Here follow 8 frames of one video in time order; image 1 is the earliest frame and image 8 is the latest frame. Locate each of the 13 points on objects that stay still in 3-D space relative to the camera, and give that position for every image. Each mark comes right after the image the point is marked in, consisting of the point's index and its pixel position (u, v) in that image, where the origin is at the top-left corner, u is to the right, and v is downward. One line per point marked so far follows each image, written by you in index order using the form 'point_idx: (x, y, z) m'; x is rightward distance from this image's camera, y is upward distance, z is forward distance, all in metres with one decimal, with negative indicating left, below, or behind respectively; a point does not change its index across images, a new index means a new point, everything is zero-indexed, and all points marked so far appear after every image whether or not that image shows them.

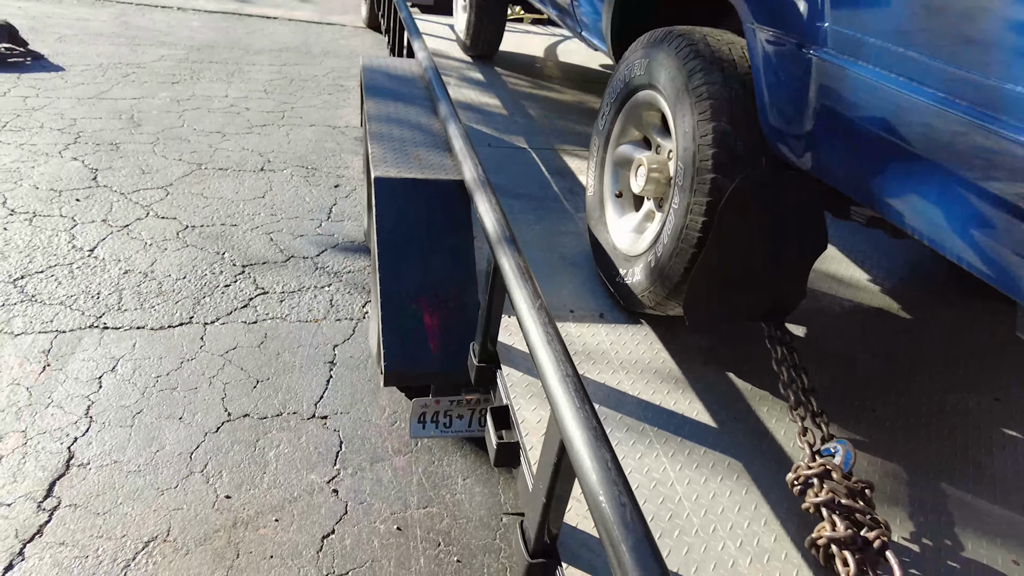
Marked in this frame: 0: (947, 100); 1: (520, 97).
0: (+0.6, +0.3, +1.0) m
1: (0.0, +1.1, +3.8) m
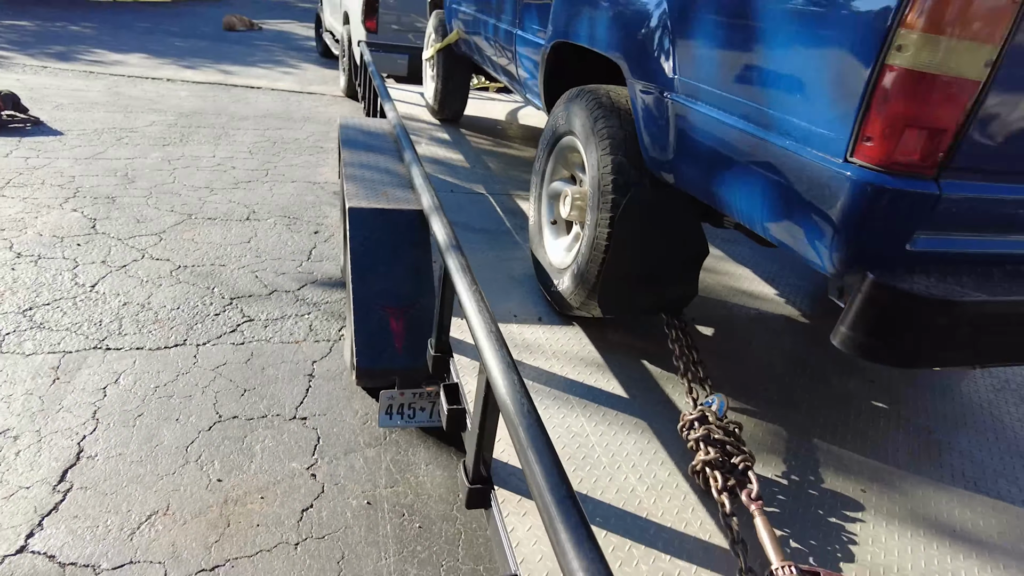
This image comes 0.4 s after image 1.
0: (+0.5, +0.4, +1.4) m
1: (-0.2, +0.9, +4.3) m
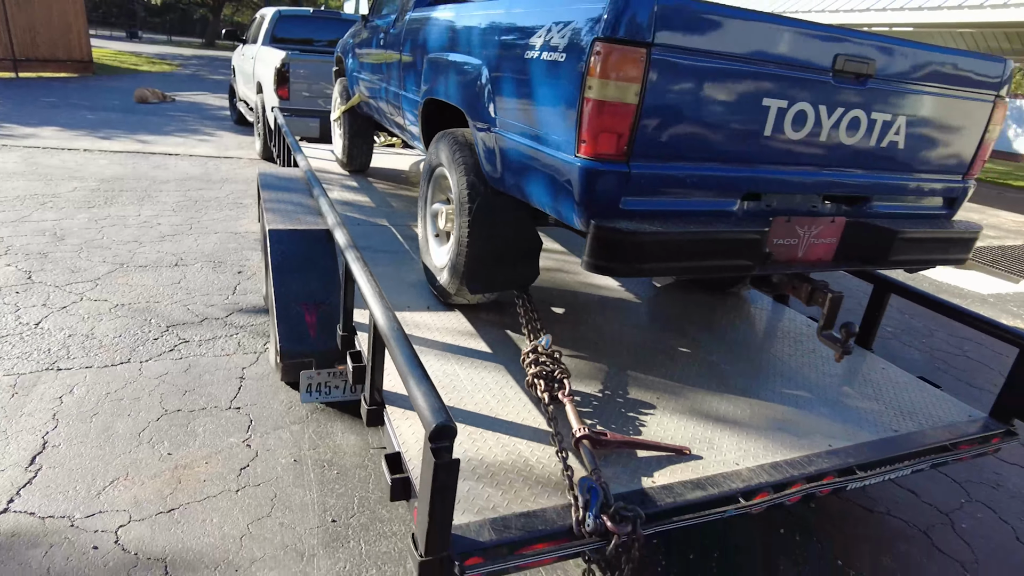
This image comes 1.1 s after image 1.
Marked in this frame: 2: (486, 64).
0: (+0.1, +0.5, +2.1) m
1: (-1.0, +0.7, +4.9) m
2: (-0.1, +0.8, +2.4) m
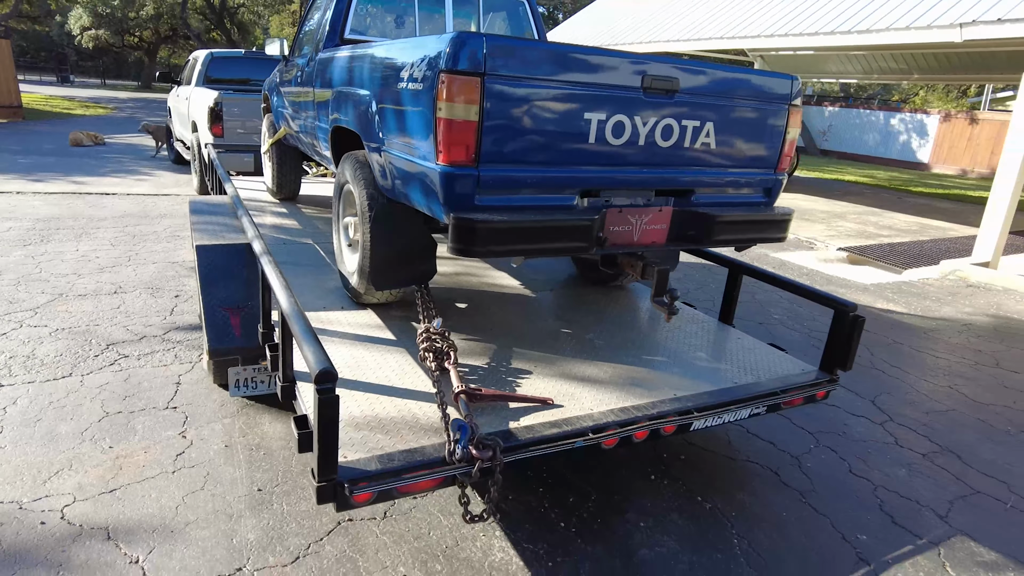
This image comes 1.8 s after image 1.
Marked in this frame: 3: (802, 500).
0: (-0.4, +0.5, +2.6) m
1: (-1.7, +0.6, +5.3) m
2: (-0.6, +0.9, +2.9) m
3: (+1.4, -1.0, +3.0) m
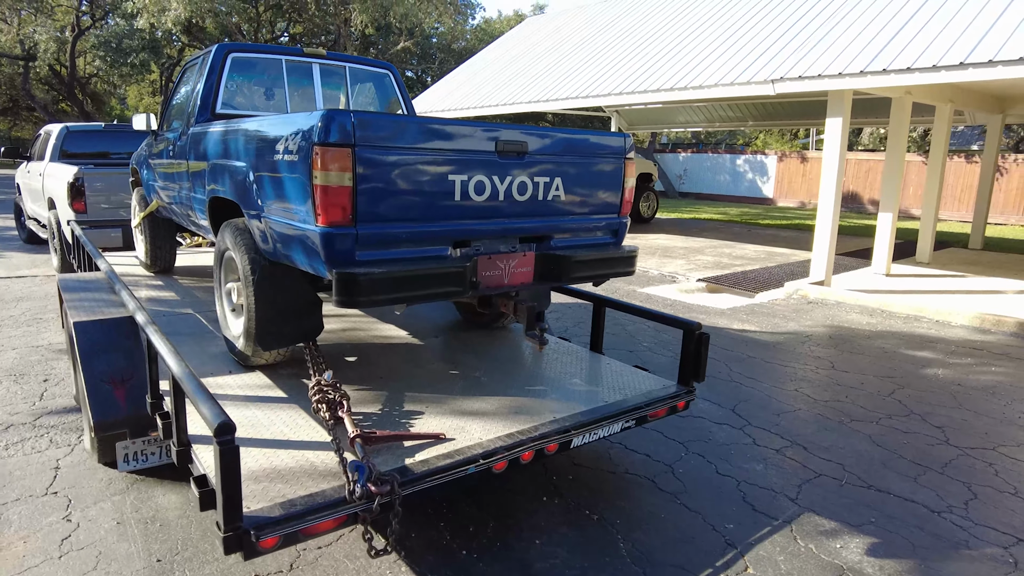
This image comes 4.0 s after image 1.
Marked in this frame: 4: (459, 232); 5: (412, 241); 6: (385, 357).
0: (-0.9, +0.3, +2.8) m
1: (-2.6, 0.0, +5.2) m
2: (-1.2, +0.6, +3.1) m
3: (+0.9, -1.1, +3.4) m
4: (-0.2, +0.3, +2.9) m
5: (-0.4, +0.2, +2.7) m
6: (-0.7, -0.4, +3.8) m
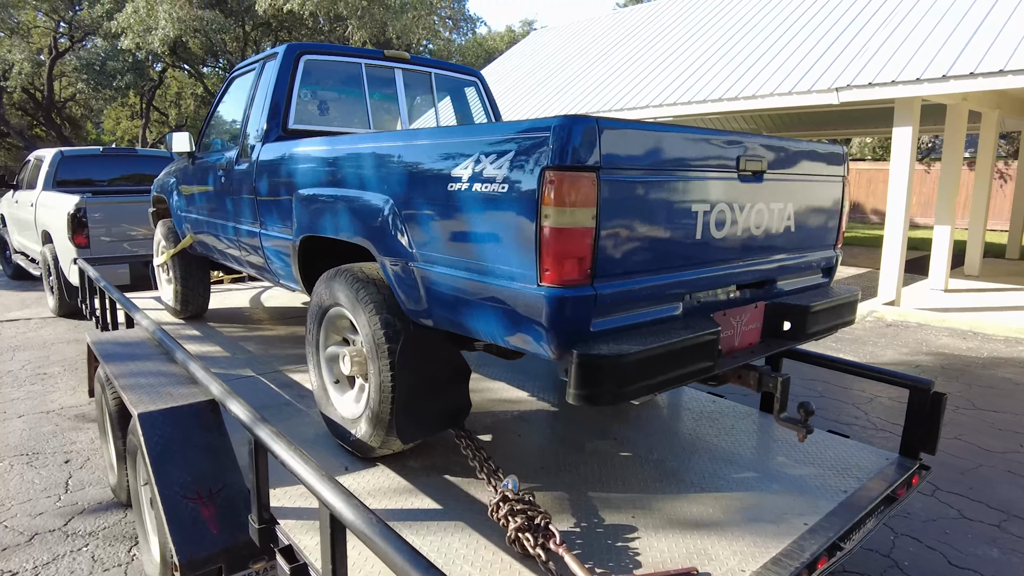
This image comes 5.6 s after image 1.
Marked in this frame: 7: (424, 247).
0: (-0.1, 0.0, +2.0) m
1: (-1.9, -0.4, +4.4) m
2: (-0.4, +0.3, +2.3) m
3: (+1.7, -1.3, +2.6) m
4: (+0.6, 0.0, +2.1) m
5: (+0.4, 0.0, +1.9) m
6: (+0.1, -0.7, +3.0) m
7: (-0.3, +0.1, +2.1) m
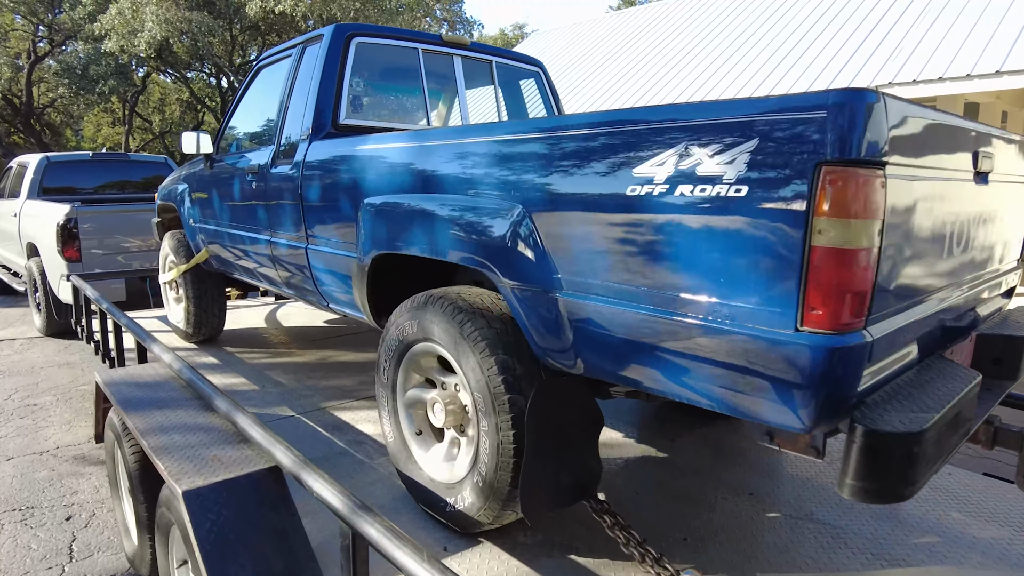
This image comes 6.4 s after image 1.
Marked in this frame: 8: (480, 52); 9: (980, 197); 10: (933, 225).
0: (+0.3, 0.0, +1.4) m
1: (-1.5, -0.5, +3.8) m
2: (0.0, +0.2, +1.7) m
3: (+2.2, -1.4, +2.1) m
4: (+1.0, -0.1, +1.6) m
5: (+0.9, -0.1, +1.4) m
6: (+0.5, -0.8, +2.5) m
7: (+0.1, 0.0, +1.6) m
8: (-0.2, +1.3, +3.4) m
9: (+1.3, +0.3, +1.8) m
10: (+1.0, +0.2, +1.5) m
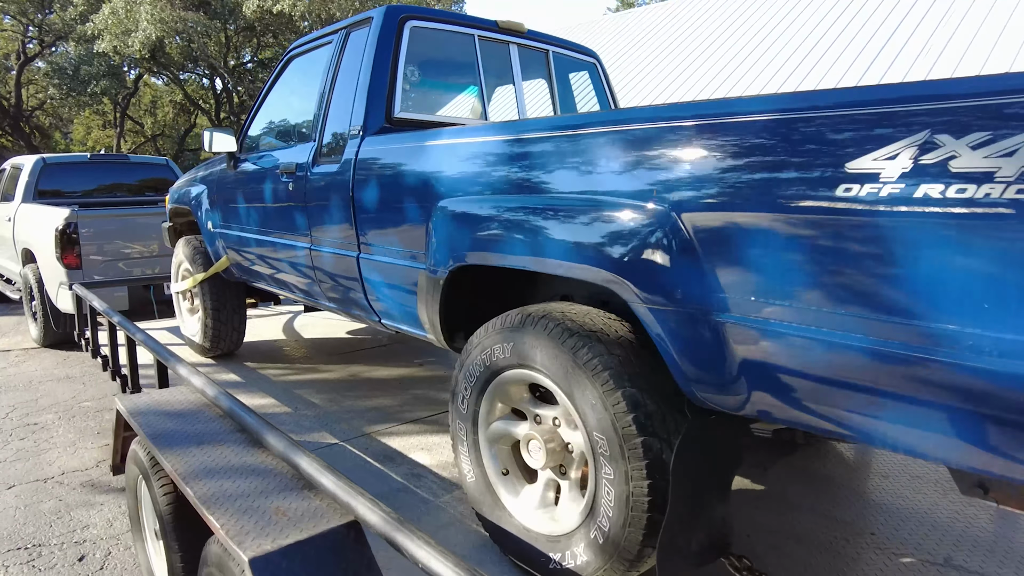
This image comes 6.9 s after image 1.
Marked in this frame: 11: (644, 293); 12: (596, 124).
0: (+0.6, -0.1, +1.1) m
1: (-1.2, -0.6, +3.5) m
2: (+0.3, +0.2, +1.4) m
3: (+2.5, -1.4, +1.8) m
4: (+1.4, -0.1, +1.3) m
5: (+1.2, -0.2, +1.1) m
6: (+0.8, -0.8, +2.2) m
7: (+0.5, 0.0, +1.3) m
8: (+0.1, +1.2, +3.1) m
9: (+1.6, +0.2, +1.5) m
10: (+1.3, +0.1, +1.2) m
11: (+0.3, 0.0, +1.5) m
12: (+0.1, +0.4, +1.7) m
